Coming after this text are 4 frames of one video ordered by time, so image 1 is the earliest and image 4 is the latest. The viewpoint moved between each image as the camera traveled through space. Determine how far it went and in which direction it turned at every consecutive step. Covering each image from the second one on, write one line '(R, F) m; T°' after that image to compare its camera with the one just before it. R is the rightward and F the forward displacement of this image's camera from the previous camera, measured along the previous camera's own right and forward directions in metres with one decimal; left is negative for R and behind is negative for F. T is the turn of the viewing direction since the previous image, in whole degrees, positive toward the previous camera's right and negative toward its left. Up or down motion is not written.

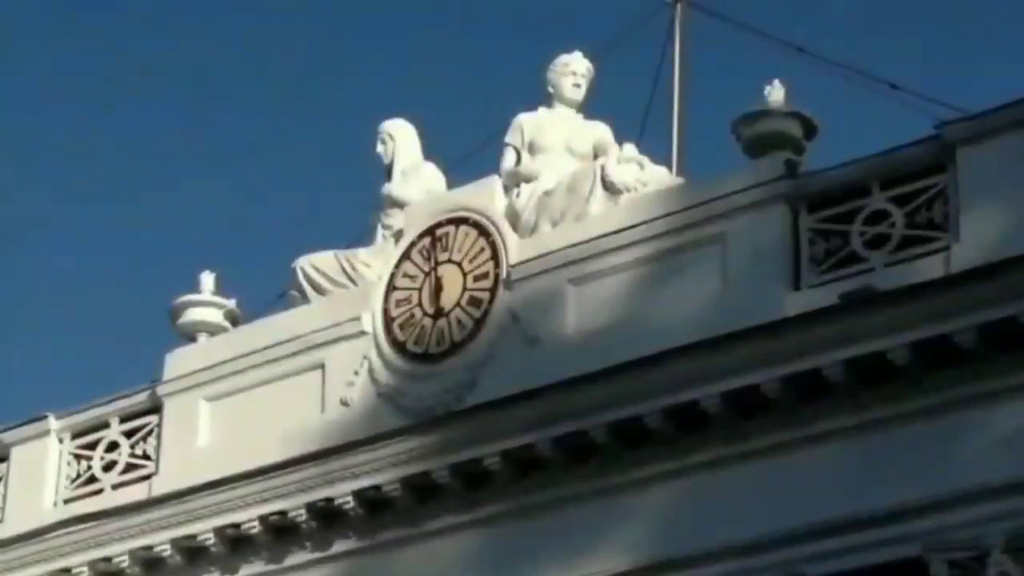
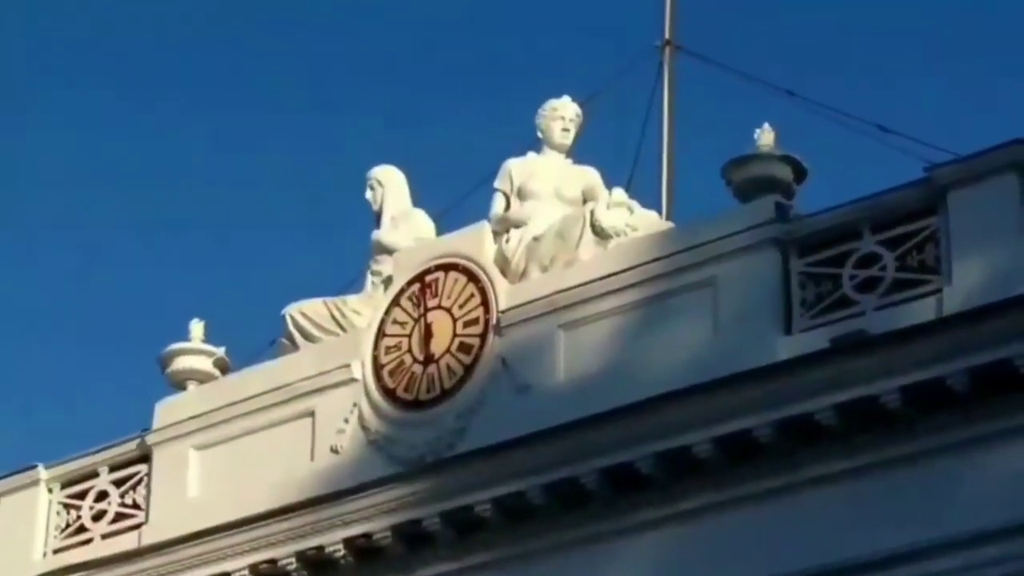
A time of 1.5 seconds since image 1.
(0.0, +0.1) m; 0°
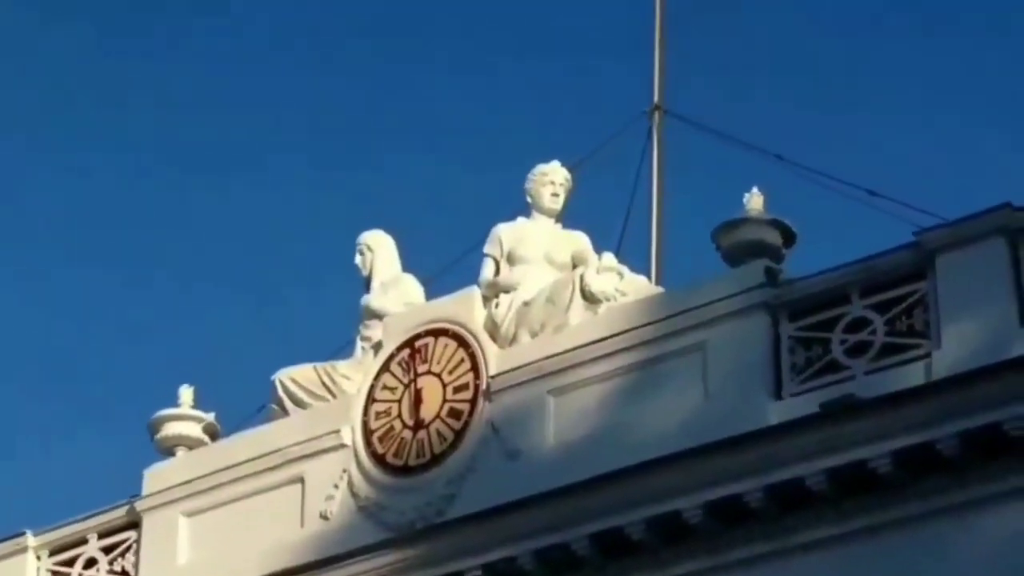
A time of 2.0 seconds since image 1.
(0.0, 0.0) m; 0°
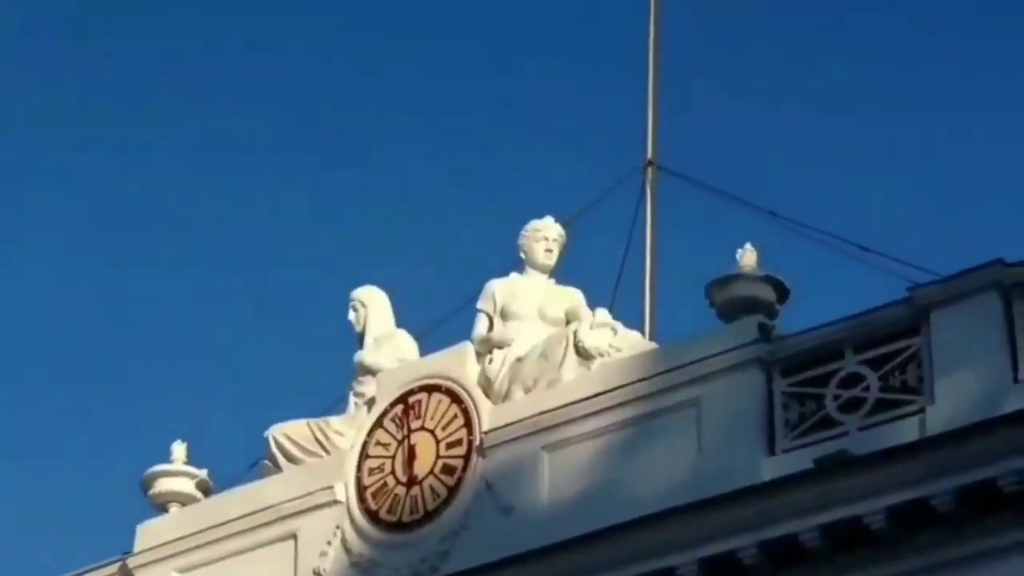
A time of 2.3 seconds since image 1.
(0.0, 0.0) m; 0°
